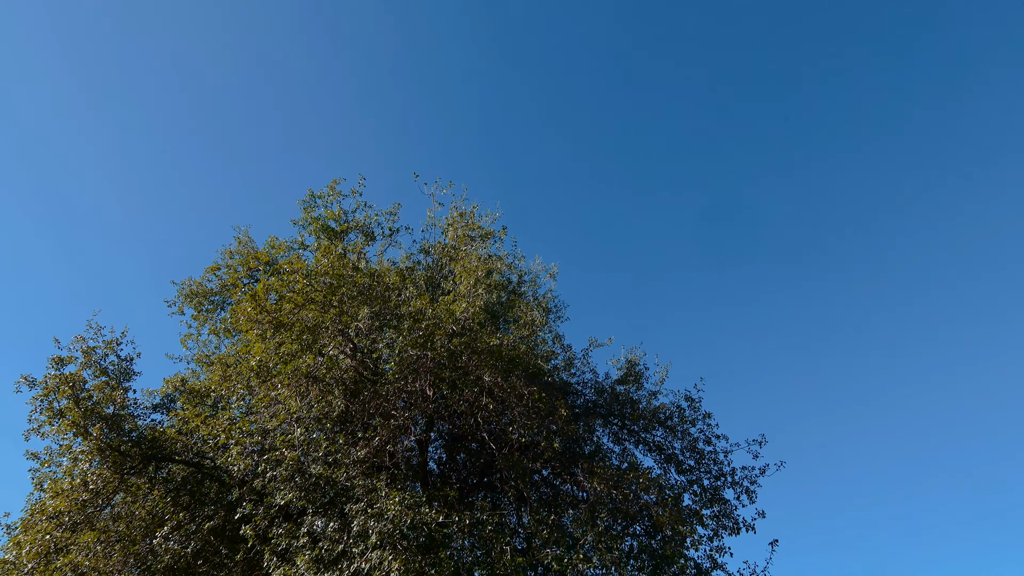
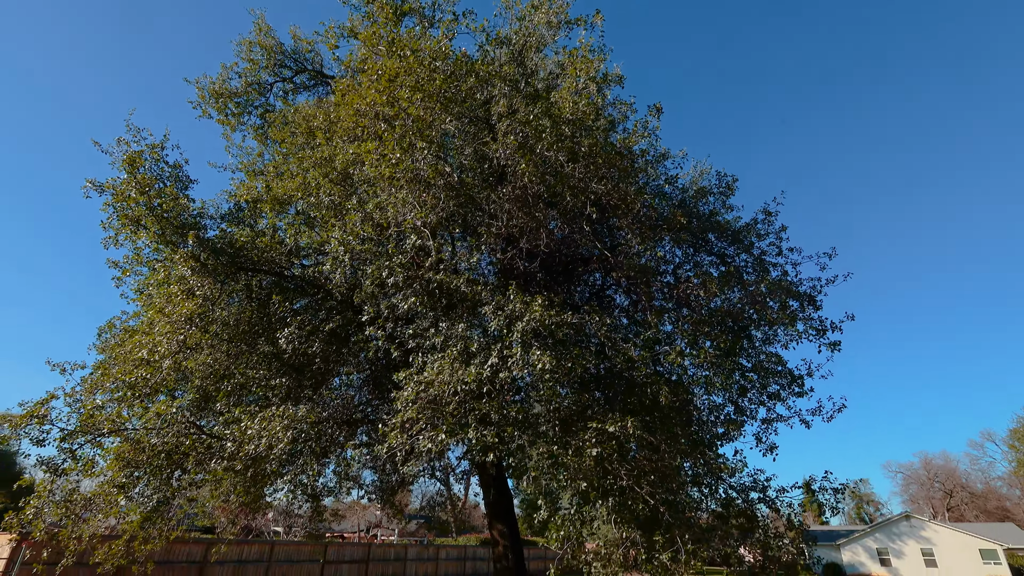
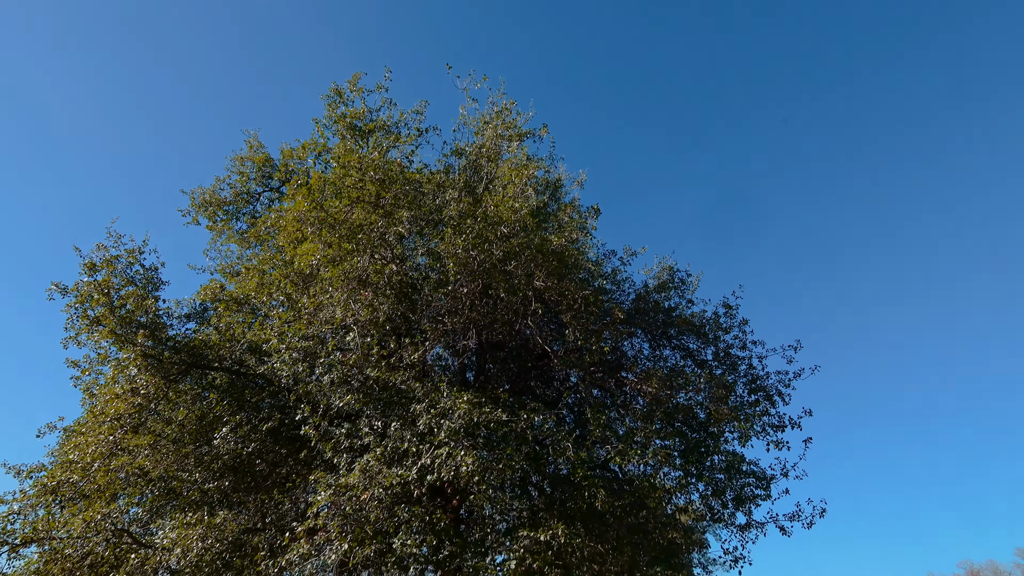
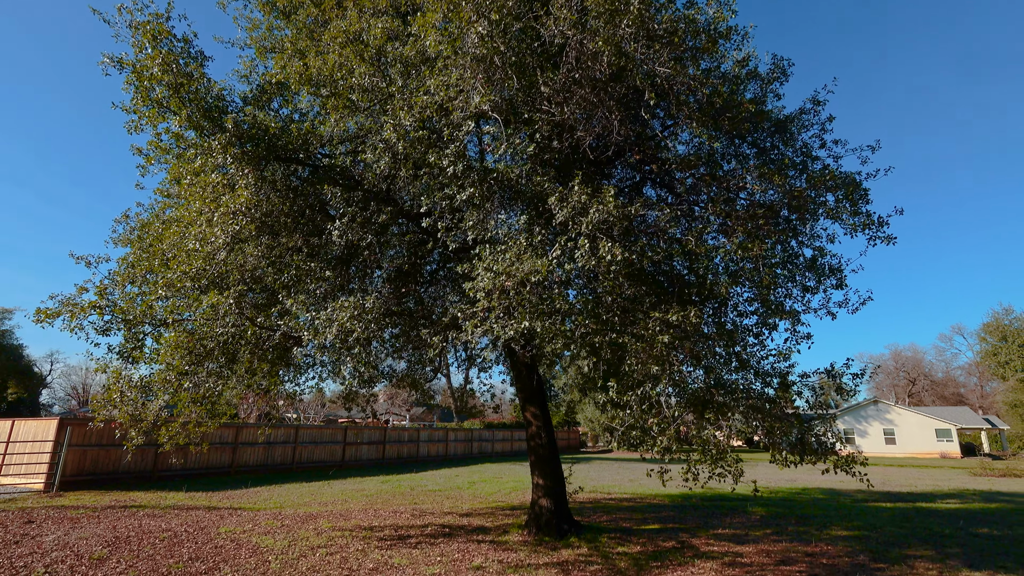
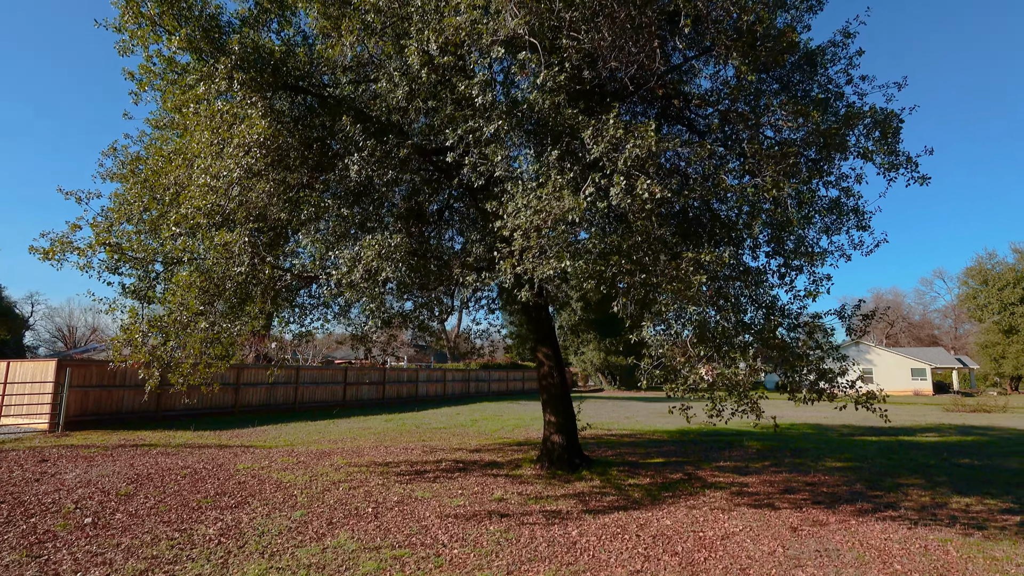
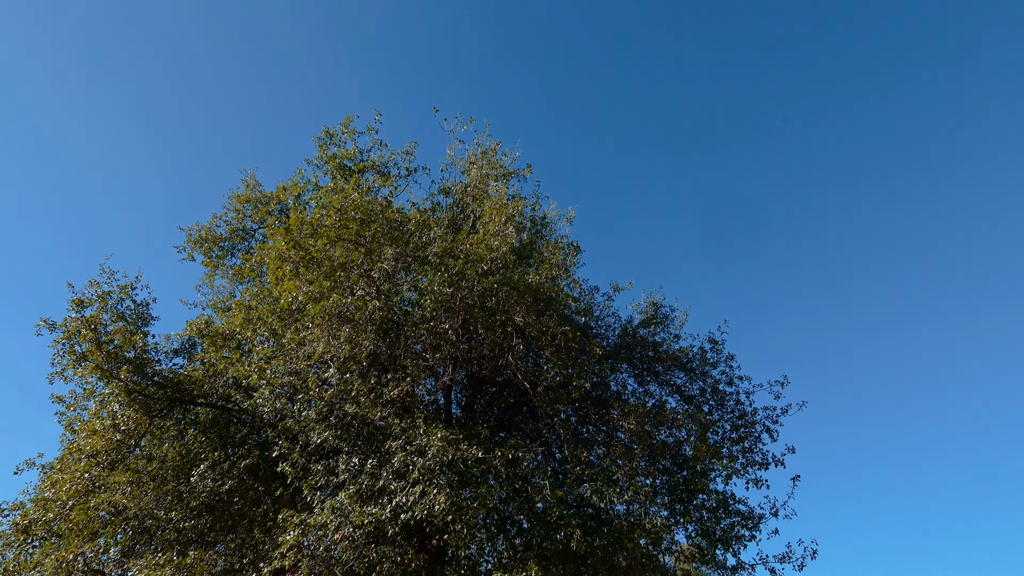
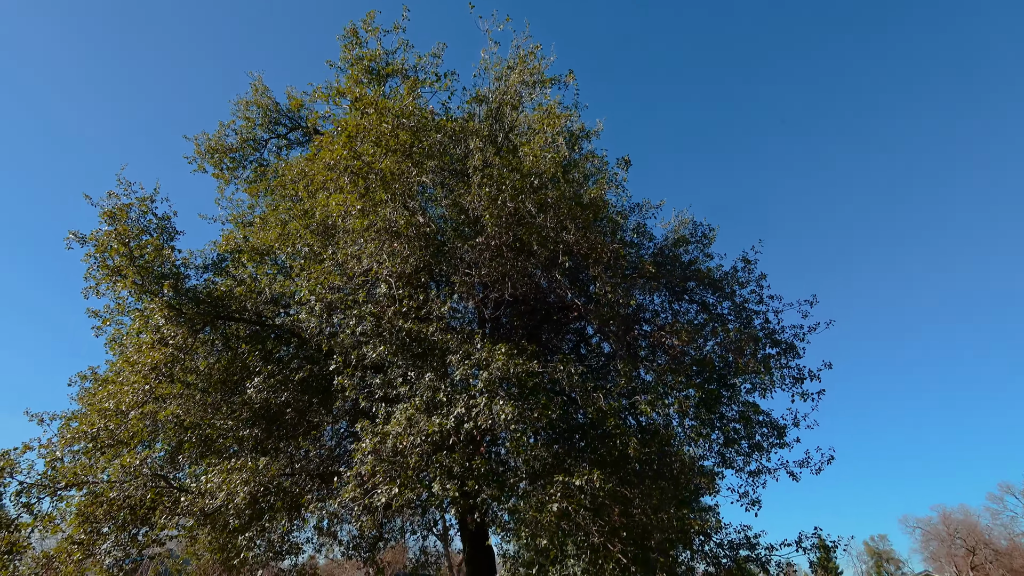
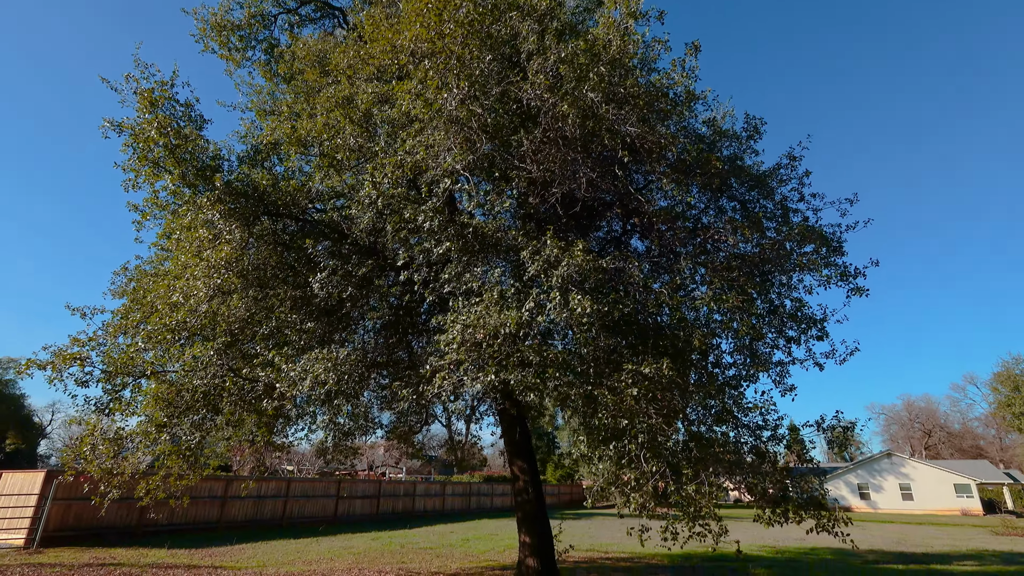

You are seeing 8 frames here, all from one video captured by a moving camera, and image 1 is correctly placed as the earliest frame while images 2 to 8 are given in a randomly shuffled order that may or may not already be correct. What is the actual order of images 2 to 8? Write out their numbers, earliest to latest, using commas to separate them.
6, 3, 7, 2, 8, 4, 5
